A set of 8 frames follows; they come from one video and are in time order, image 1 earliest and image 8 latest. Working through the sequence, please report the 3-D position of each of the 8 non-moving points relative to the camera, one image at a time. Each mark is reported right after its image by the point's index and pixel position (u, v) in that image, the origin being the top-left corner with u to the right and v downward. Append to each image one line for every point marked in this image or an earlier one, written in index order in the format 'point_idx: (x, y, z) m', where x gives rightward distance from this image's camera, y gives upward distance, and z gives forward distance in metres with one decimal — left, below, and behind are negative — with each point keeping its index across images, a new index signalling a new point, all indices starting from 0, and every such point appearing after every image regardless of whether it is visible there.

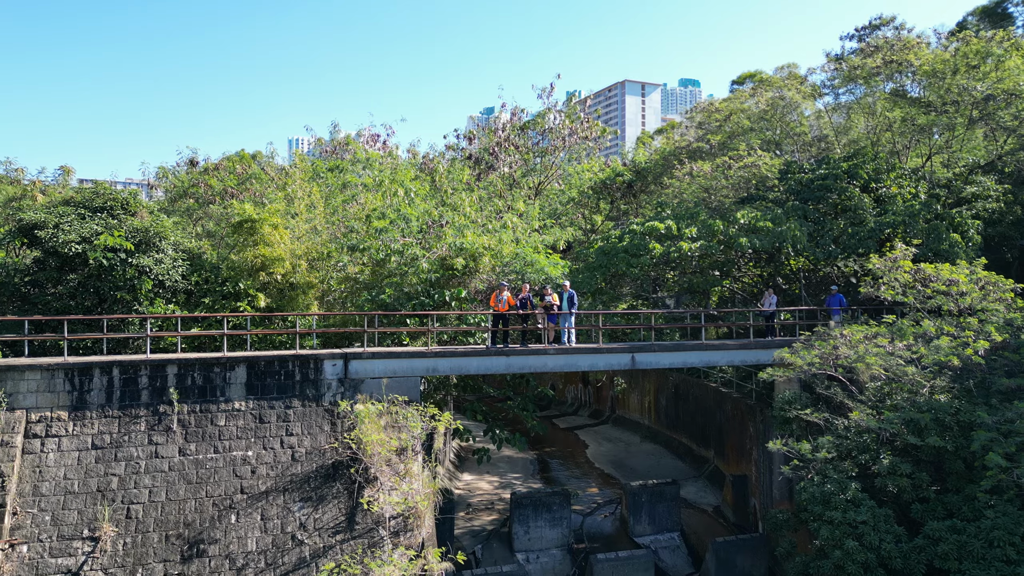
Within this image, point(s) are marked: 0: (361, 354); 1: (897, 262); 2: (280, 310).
0: (-1.7, -0.8, +12.6) m
1: (+4.6, +0.3, +13.2) m
2: (-3.0, -0.3, +14.0) m
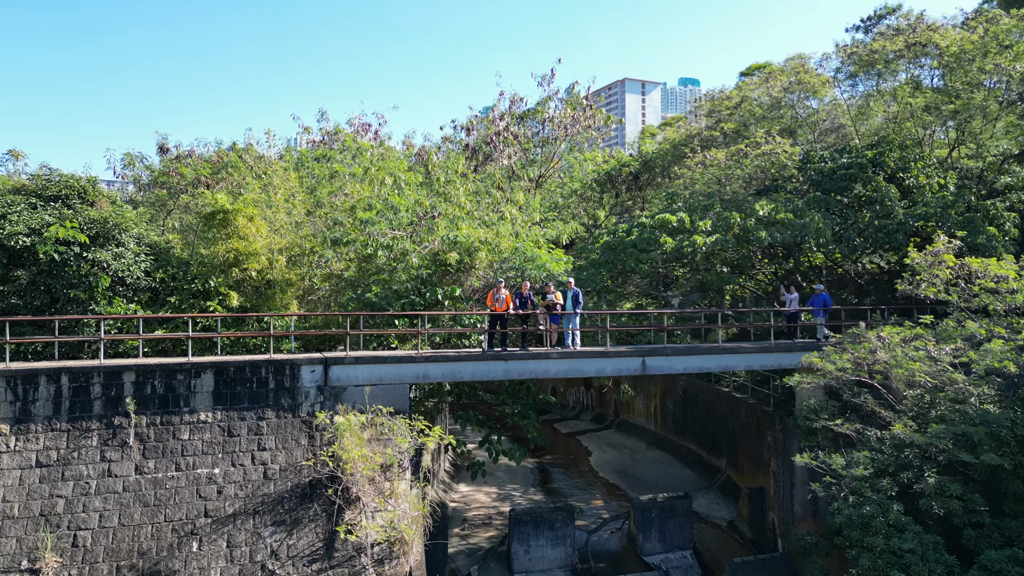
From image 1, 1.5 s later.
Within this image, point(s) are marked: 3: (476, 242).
0: (-1.7, -0.7, +11.3) m
1: (+4.6, +0.3, +11.9) m
2: (-3.0, -0.3, +12.7) m
3: (-0.5, +0.6, +13.7) m
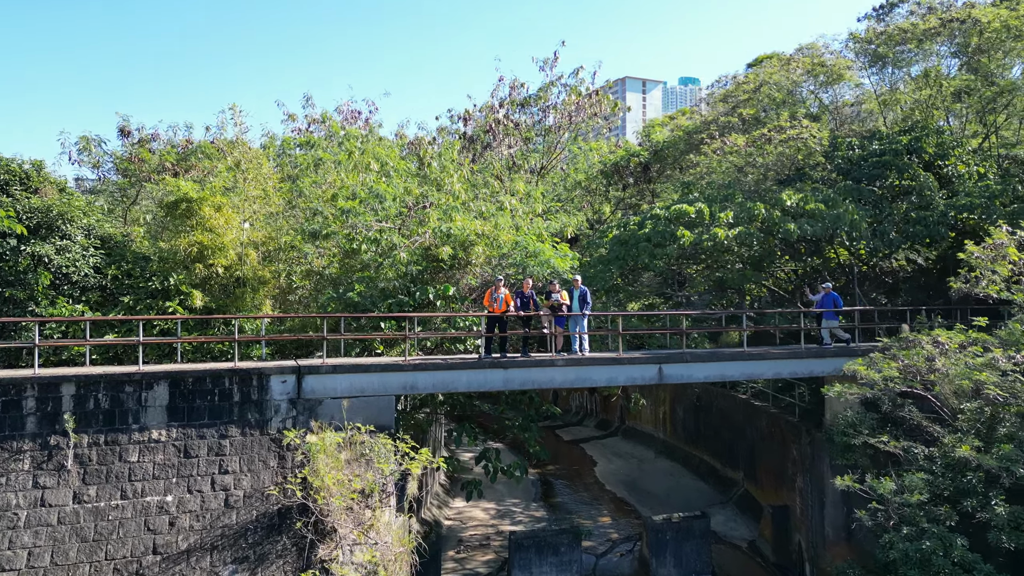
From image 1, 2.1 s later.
0: (-1.7, -0.7, +9.9) m
1: (+4.6, +0.4, +10.5) m
2: (-3.0, -0.2, +11.3) m
3: (-0.4, +0.6, +12.3) m
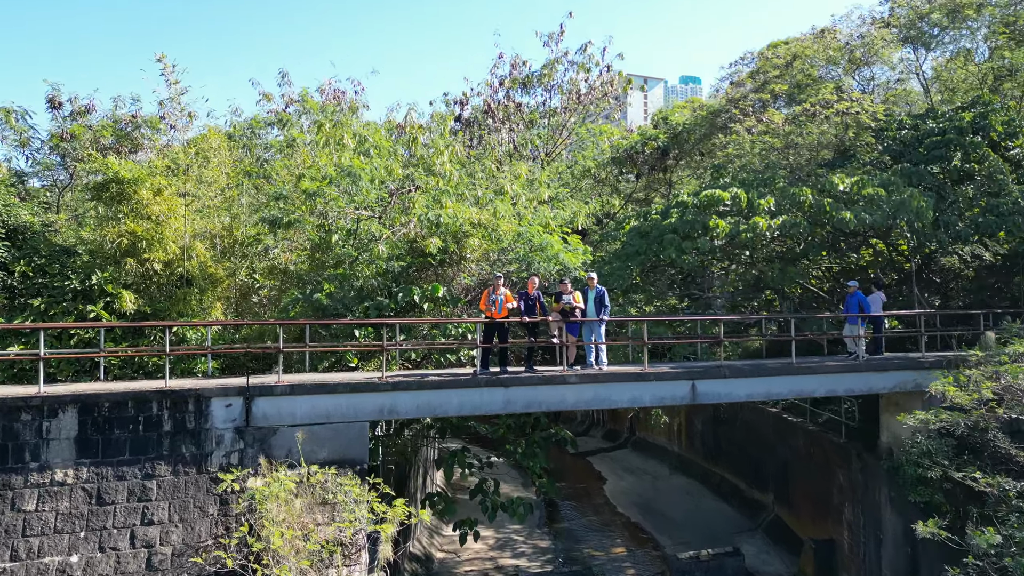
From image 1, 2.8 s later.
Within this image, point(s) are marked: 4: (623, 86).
0: (-1.7, -0.7, +7.9) m
1: (+4.6, +0.4, +8.5) m
2: (-3.0, -0.2, +9.3) m
3: (-0.4, +0.6, +10.3) m
4: (+1.8, +3.3, +18.1) m
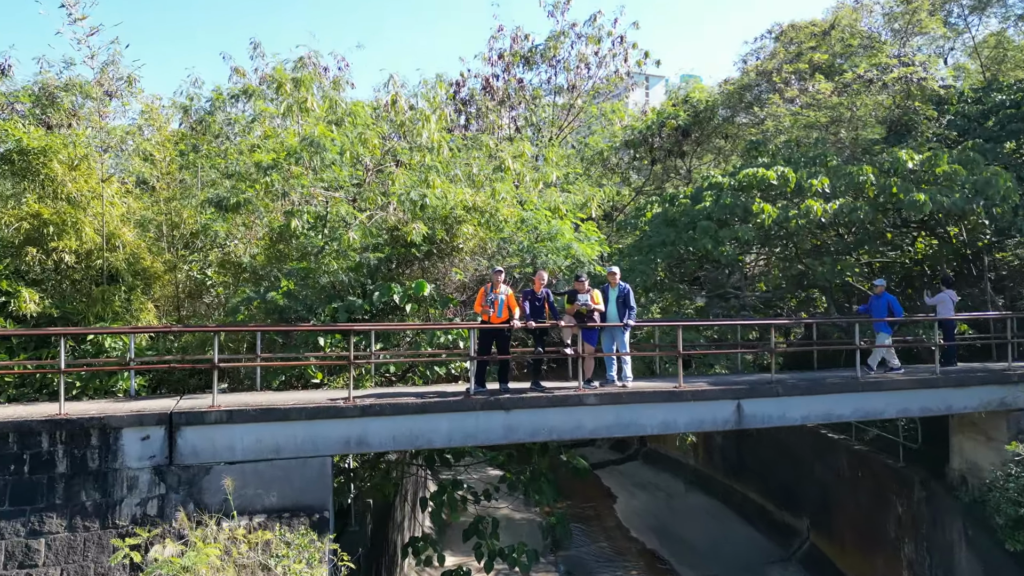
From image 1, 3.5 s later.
0: (-1.7, -0.7, +6.0) m
1: (+4.6, +0.4, +6.6) m
2: (-2.9, -0.2, +7.5) m
3: (-0.4, +0.6, +8.4) m
4: (+1.8, +3.3, +16.2) m
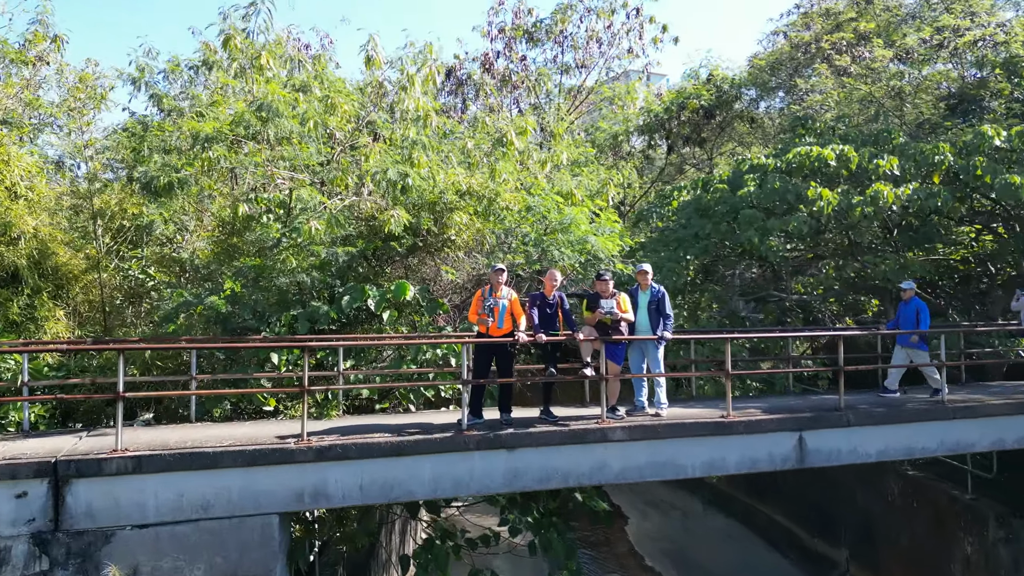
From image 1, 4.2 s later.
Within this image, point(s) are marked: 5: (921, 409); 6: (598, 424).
0: (-1.7, -0.7, +4.5) m
1: (+4.7, +0.4, +5.1) m
2: (-2.9, -0.2, +5.9) m
3: (-0.4, +0.6, +6.9) m
4: (+1.9, +3.3, +14.7) m
5: (+2.4, -0.7, +6.5) m
6: (+0.4, -0.7, +5.6) m
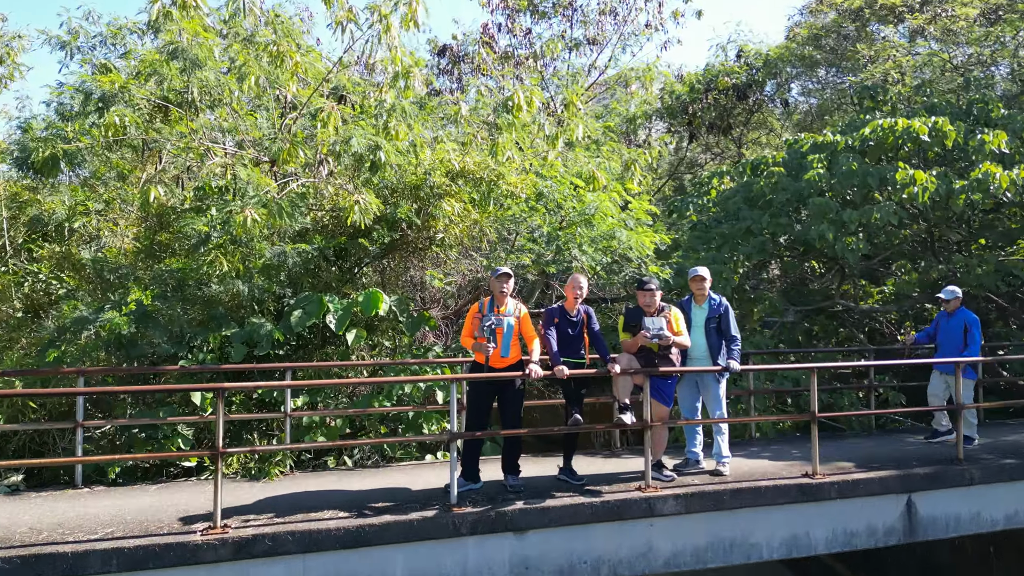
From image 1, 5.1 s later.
0: (-1.6, -0.8, +2.9) m
1: (+4.7, +0.3, +3.5) m
2: (-2.9, -0.3, +4.3) m
3: (-0.4, +0.6, +5.3) m
4: (+1.9, +3.3, +13.1) m
5: (+2.4, -0.8, +4.9) m
6: (+0.5, -0.7, +4.0) m
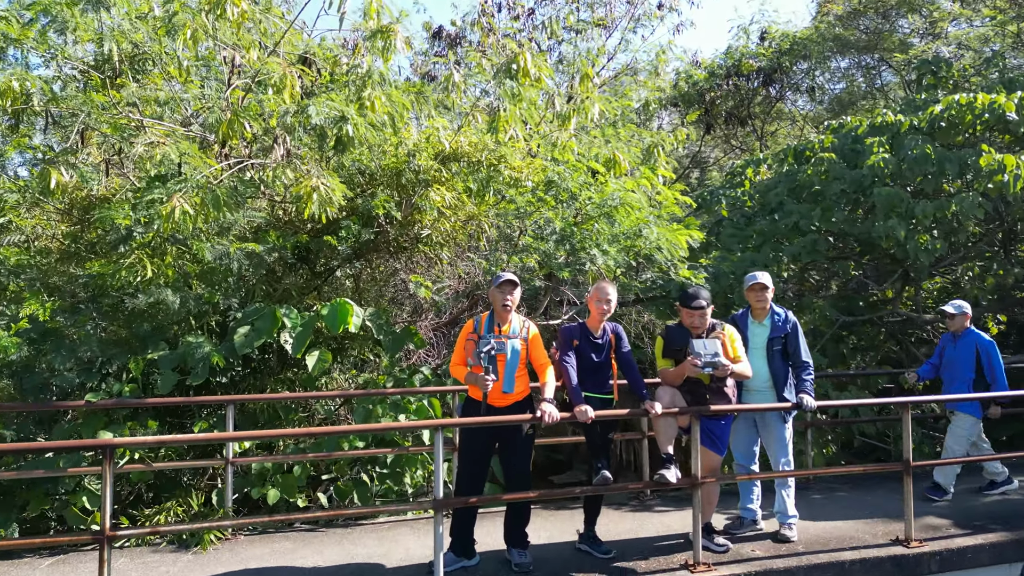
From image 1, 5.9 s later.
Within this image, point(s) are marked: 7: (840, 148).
0: (-1.6, -0.8, +1.9) m
1: (+4.7, +0.3, +2.5) m
2: (-2.9, -0.3, +3.3) m
3: (-0.3, +0.5, +4.3) m
4: (+1.9, +3.2, +12.1) m
5: (+2.4, -0.8, +3.9) m
6: (+0.5, -0.8, +3.0) m
7: (+1.7, +0.7, +5.8) m
